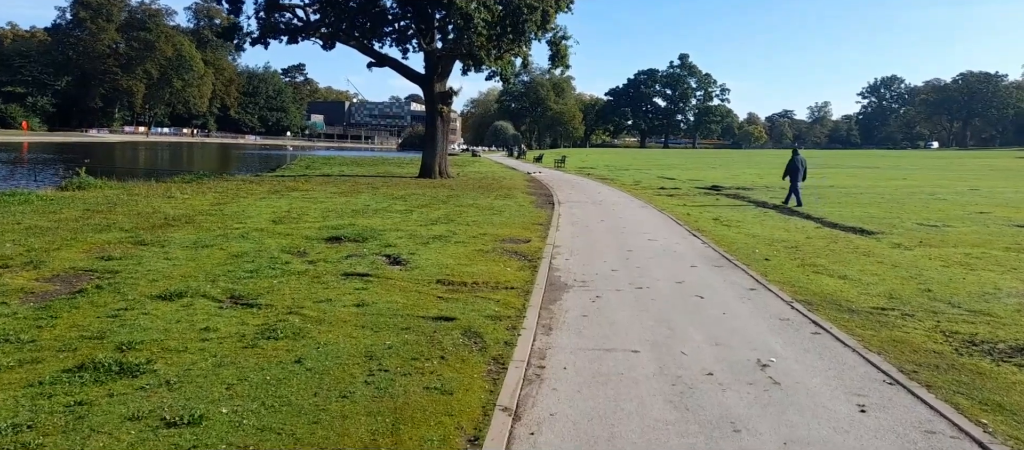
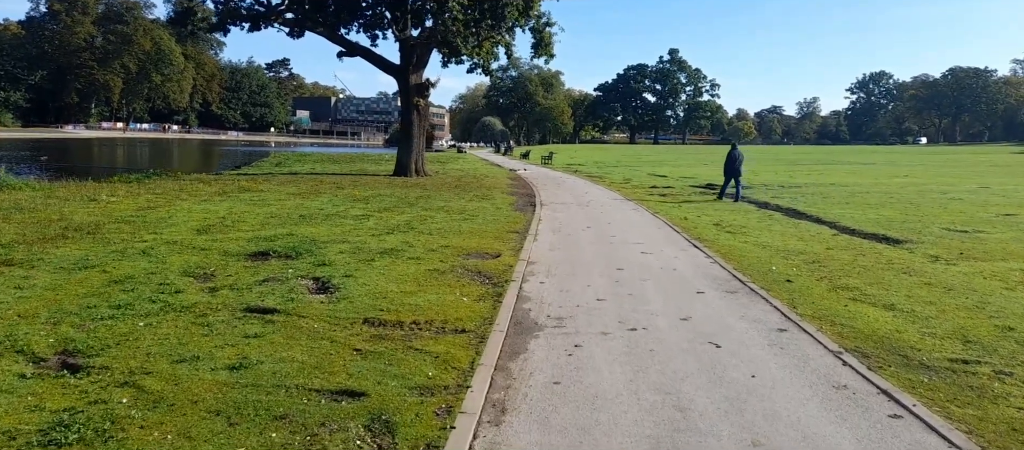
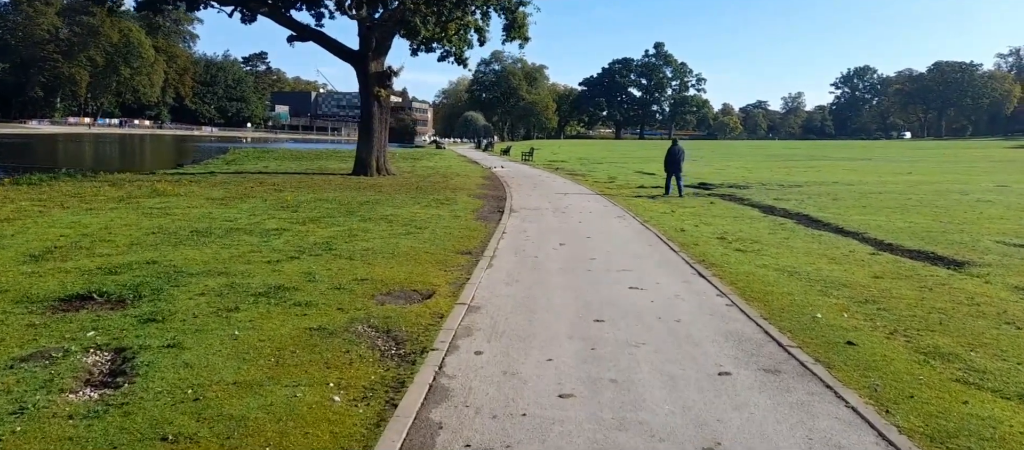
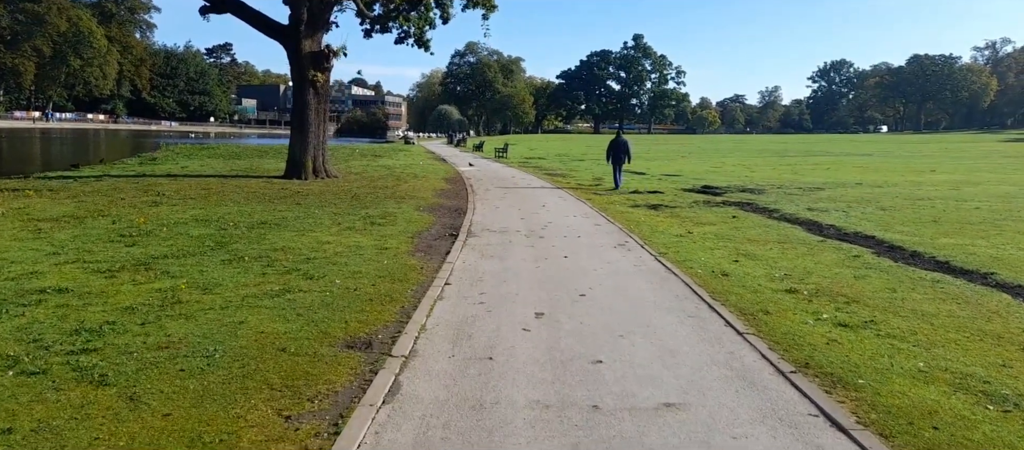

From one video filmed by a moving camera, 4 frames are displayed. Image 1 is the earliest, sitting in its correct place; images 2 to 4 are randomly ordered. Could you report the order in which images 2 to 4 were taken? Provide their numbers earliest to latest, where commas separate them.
2, 3, 4
